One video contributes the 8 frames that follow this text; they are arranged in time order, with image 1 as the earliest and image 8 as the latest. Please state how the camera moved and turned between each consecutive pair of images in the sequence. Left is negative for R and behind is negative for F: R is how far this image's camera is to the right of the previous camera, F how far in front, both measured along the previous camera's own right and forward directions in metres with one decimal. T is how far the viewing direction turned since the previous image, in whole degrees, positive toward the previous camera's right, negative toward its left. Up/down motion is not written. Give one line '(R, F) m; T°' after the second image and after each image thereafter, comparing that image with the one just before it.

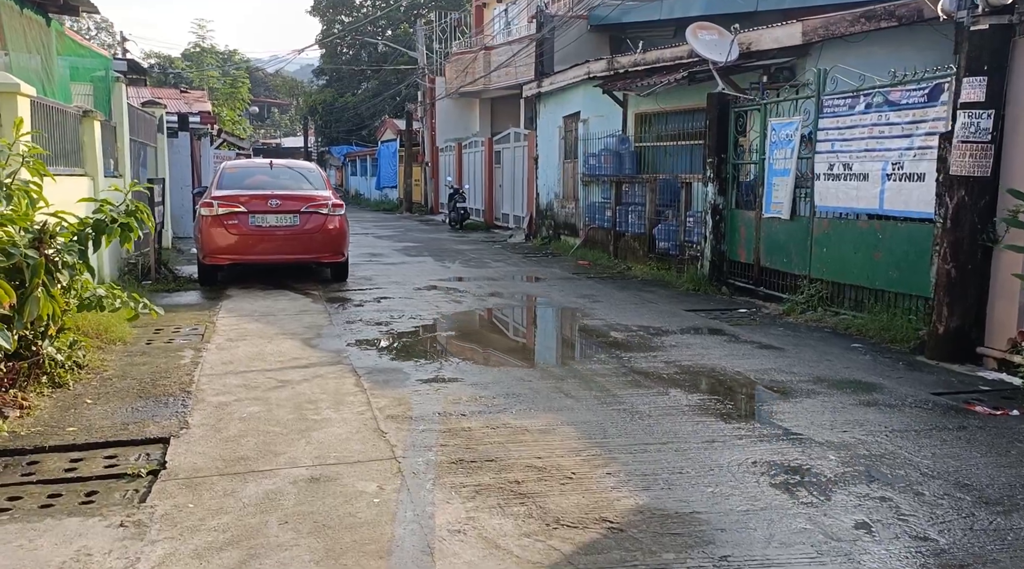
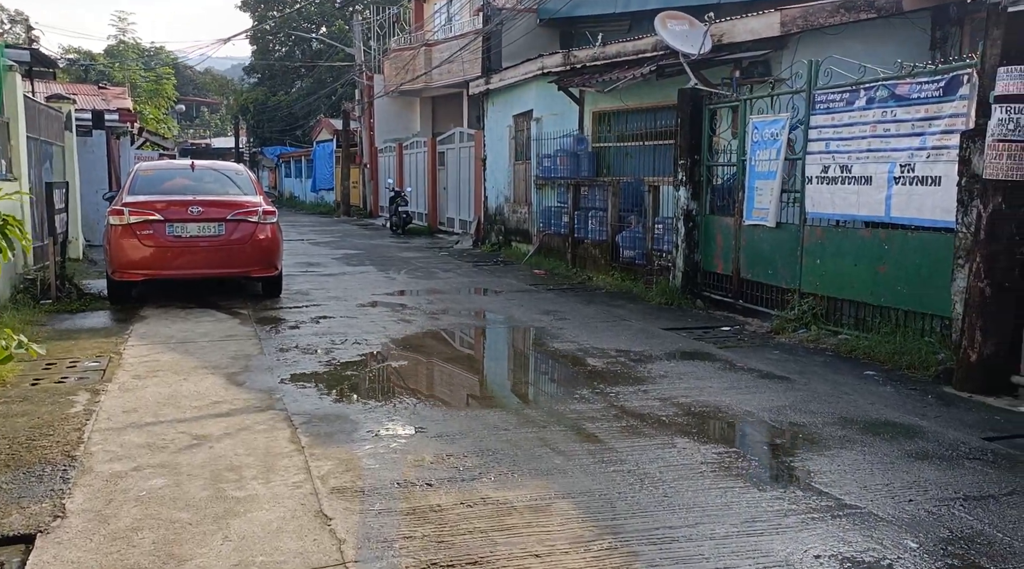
(-0.2, +1.1) m; +3°
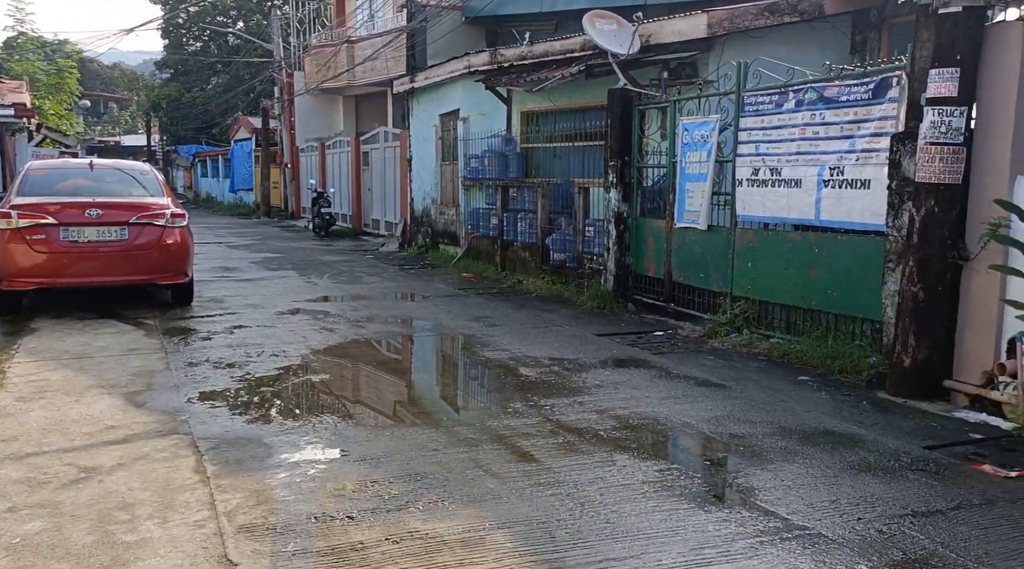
(0.0, +0.3) m; +4°
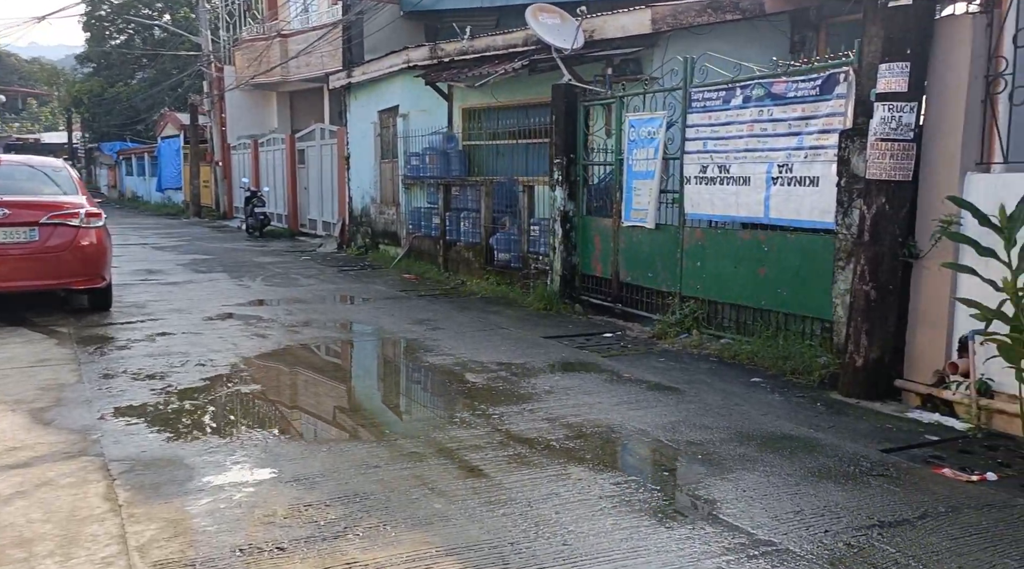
(0.0, +0.3) m; +3°
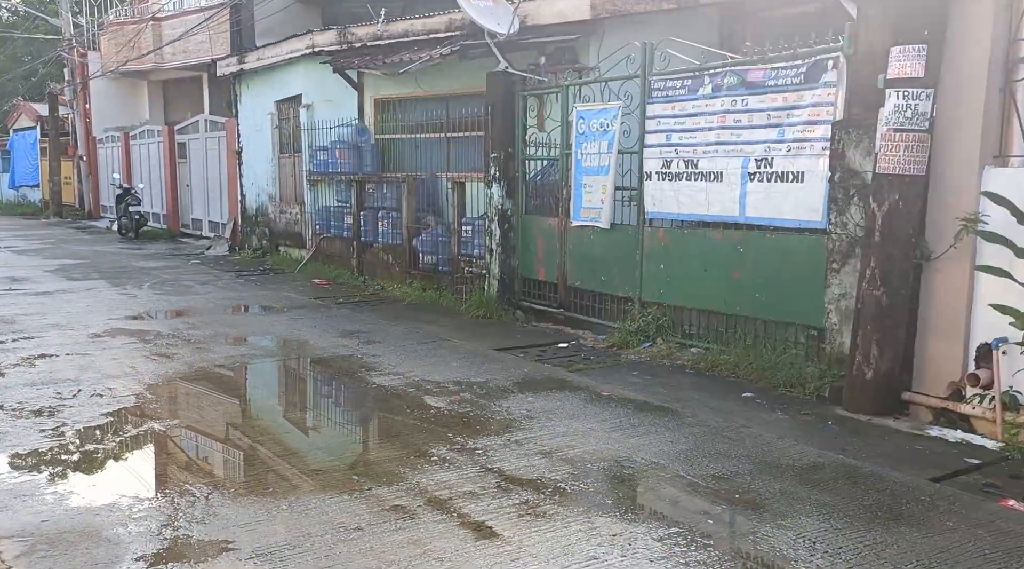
(-0.5, +0.8) m; +7°
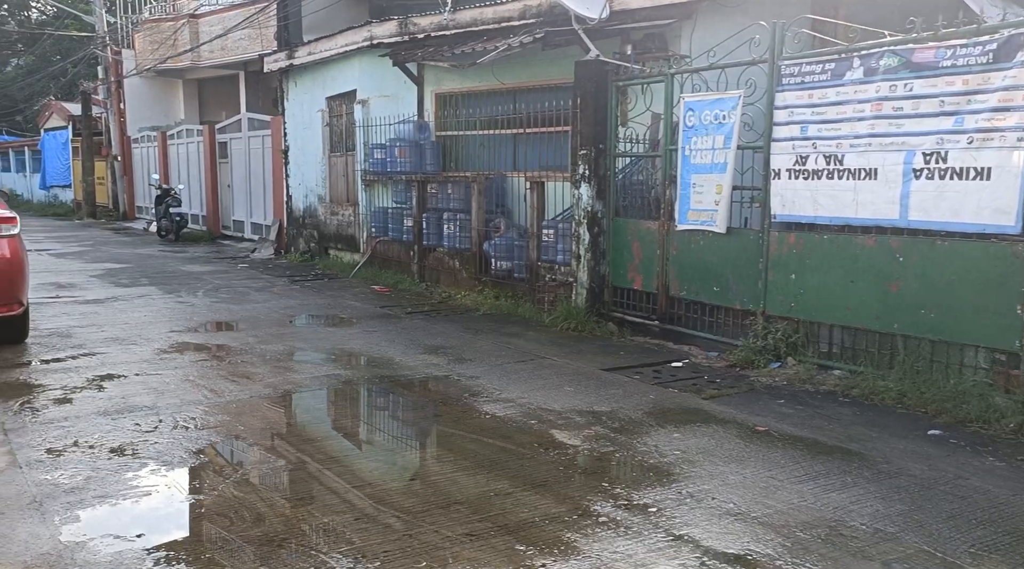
(-0.6, +0.9) m; -1°
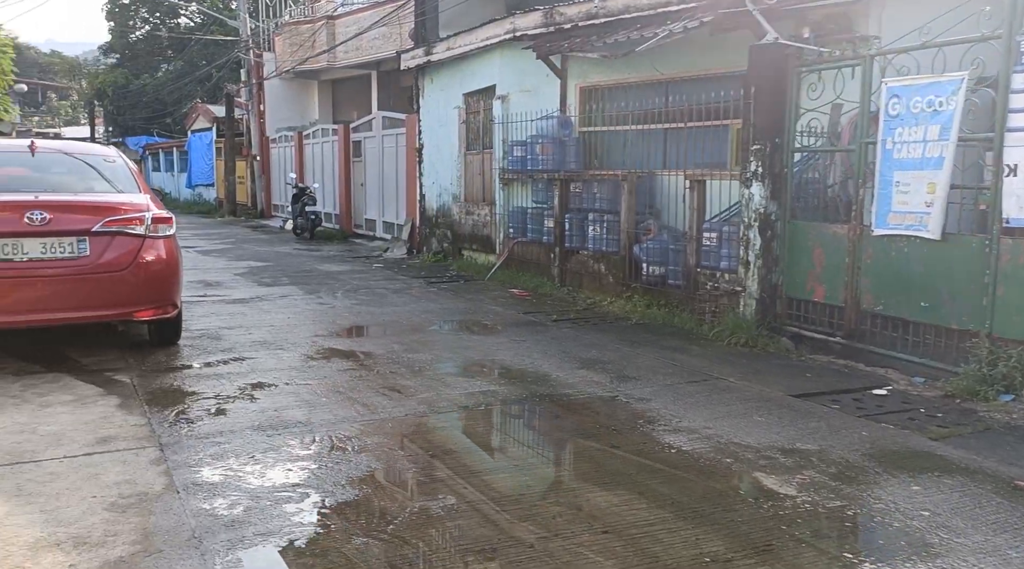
(-0.3, +0.8) m; -7°
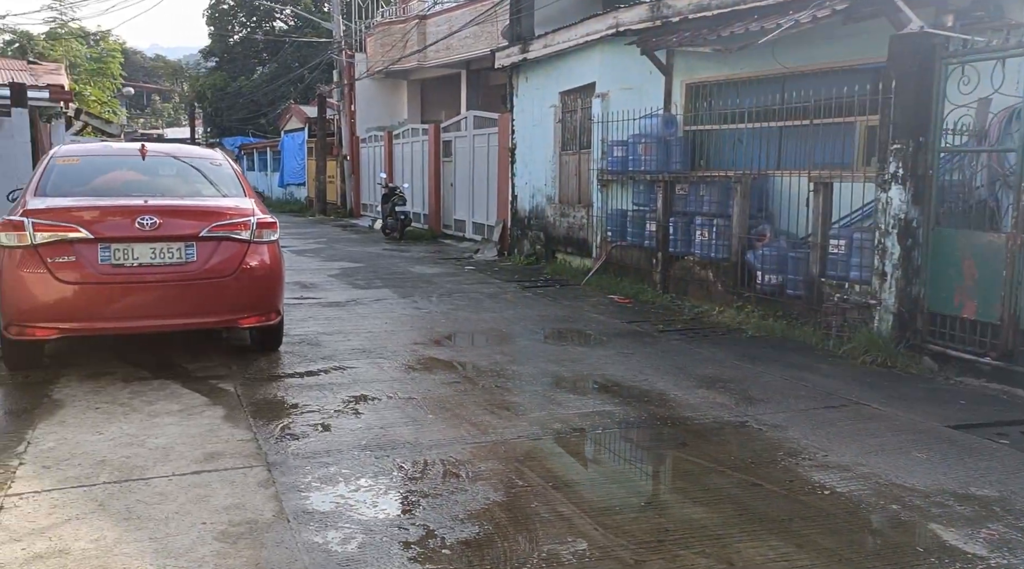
(-0.2, +0.5) m; -5°
